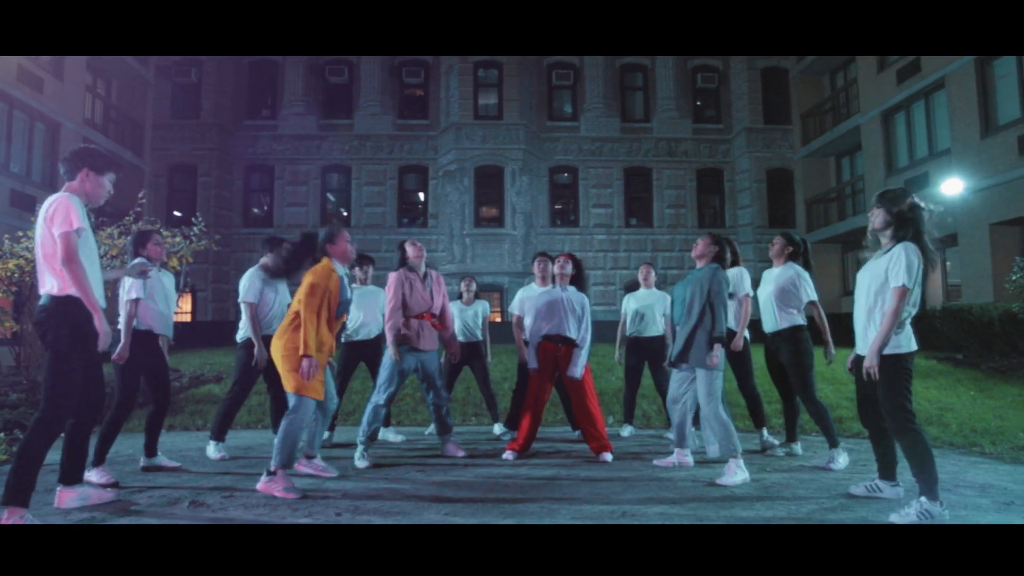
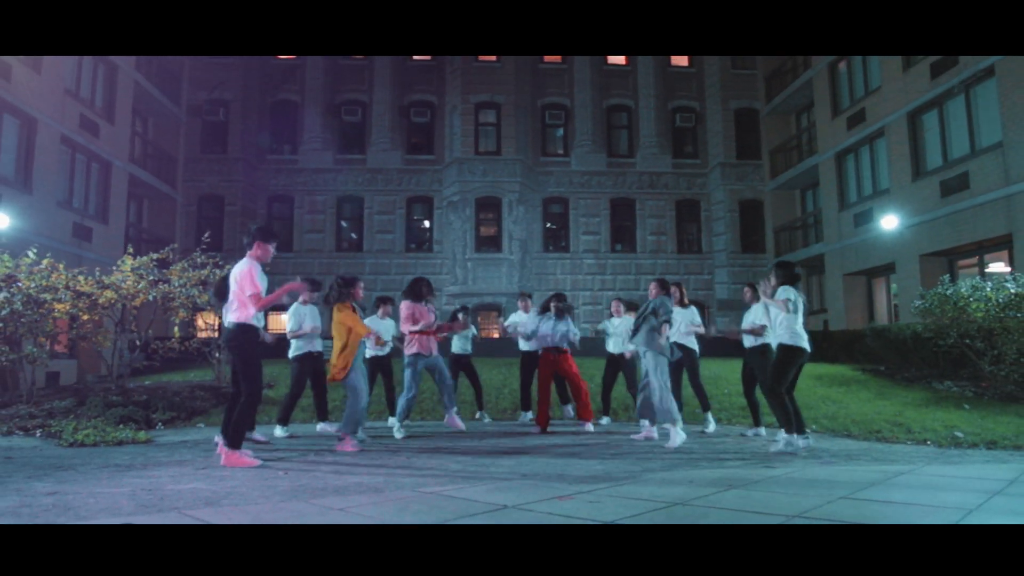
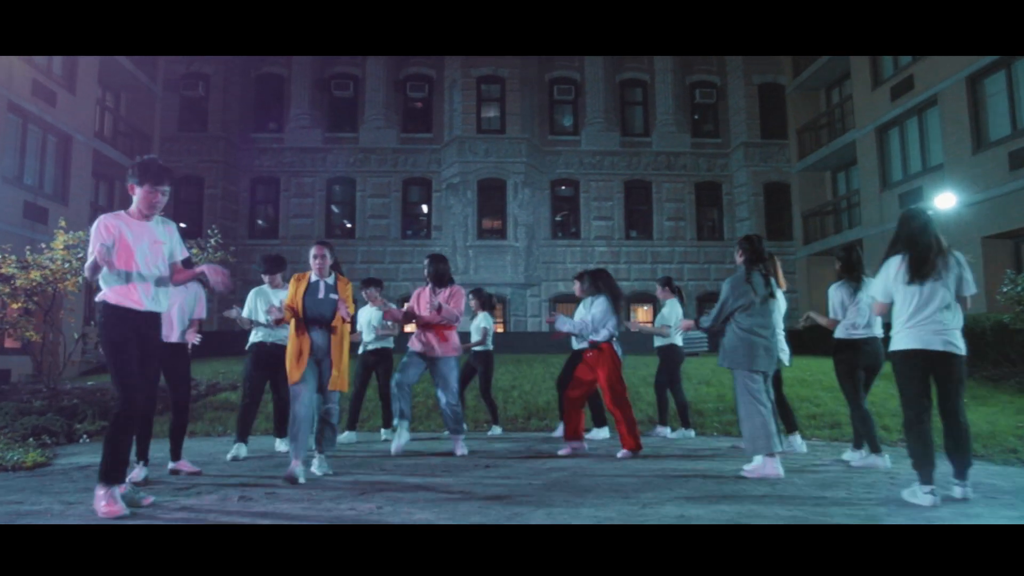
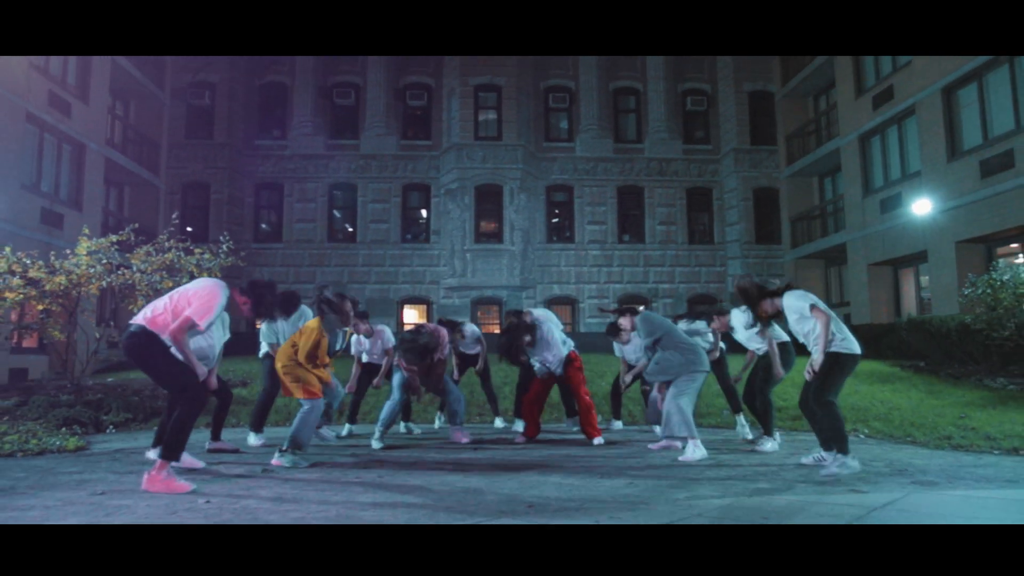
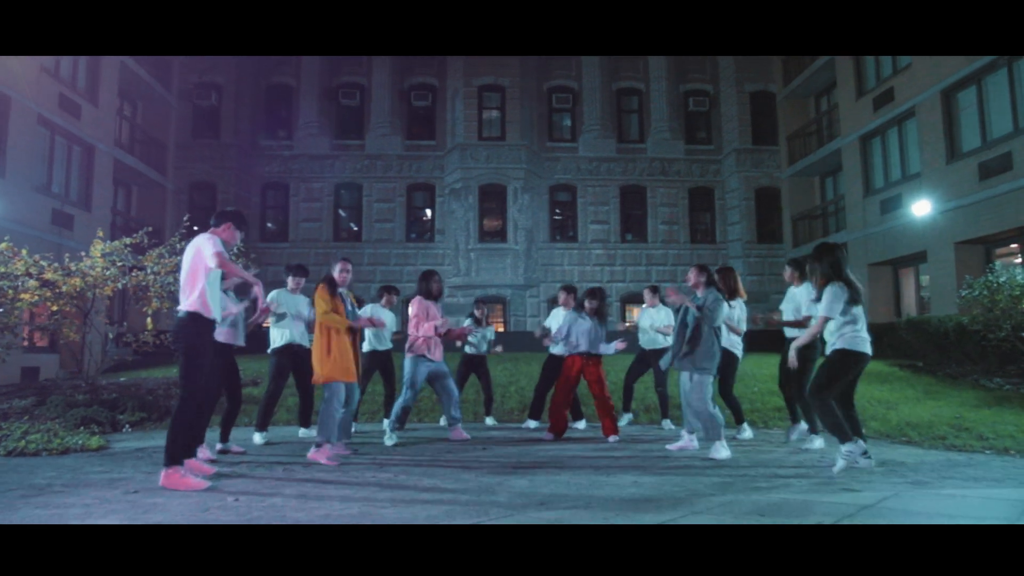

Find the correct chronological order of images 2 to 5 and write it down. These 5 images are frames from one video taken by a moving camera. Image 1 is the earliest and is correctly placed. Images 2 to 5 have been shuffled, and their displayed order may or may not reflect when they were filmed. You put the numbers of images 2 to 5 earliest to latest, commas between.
4, 2, 5, 3
